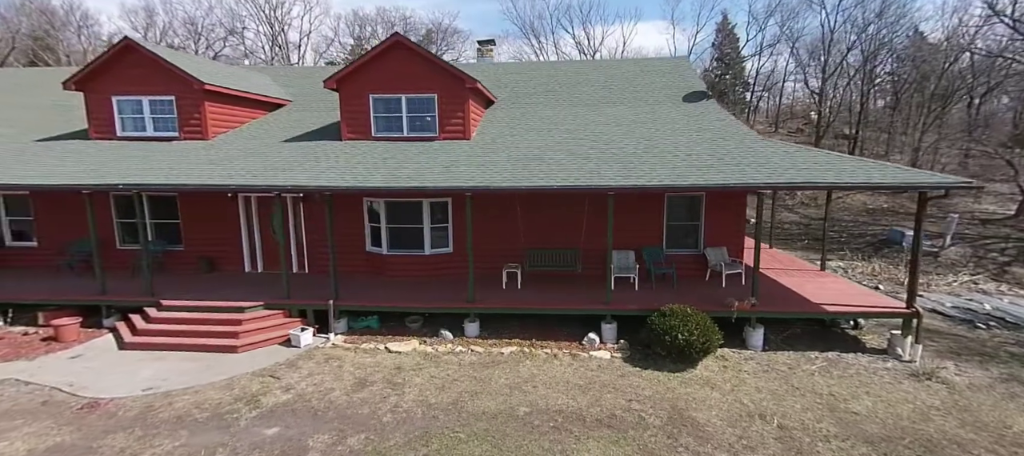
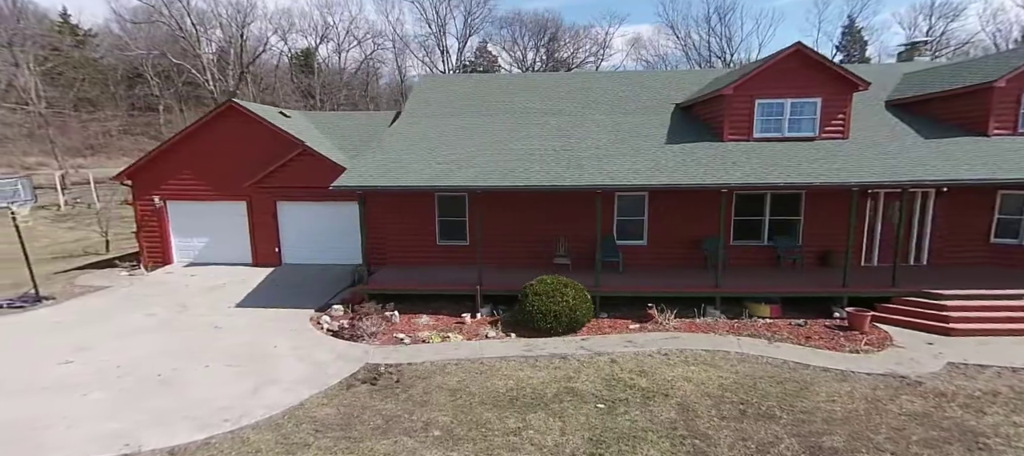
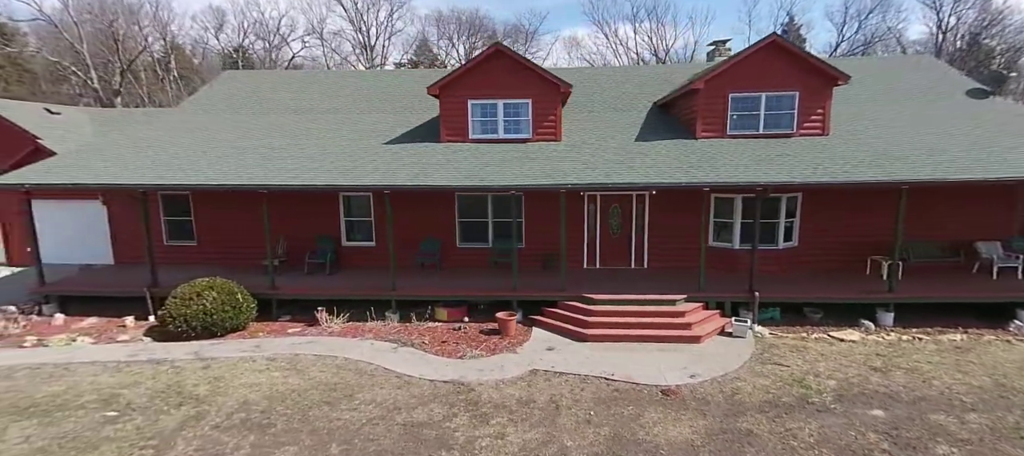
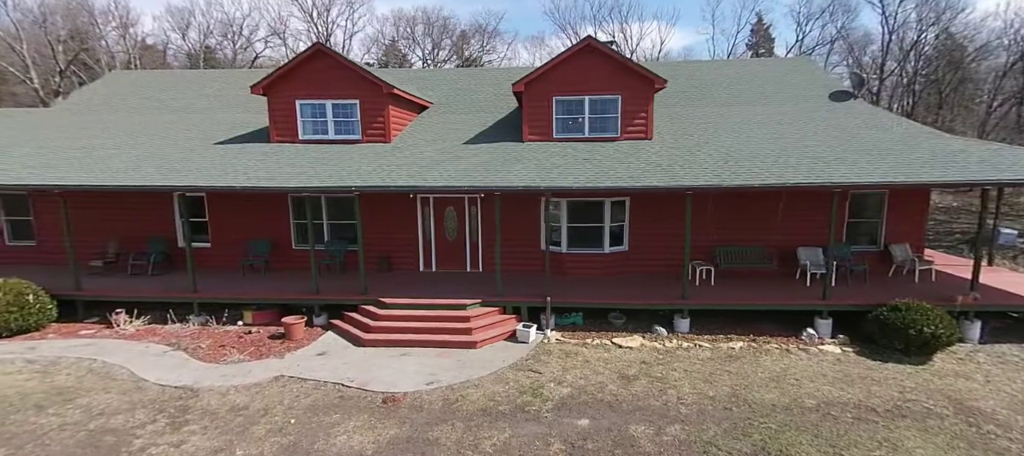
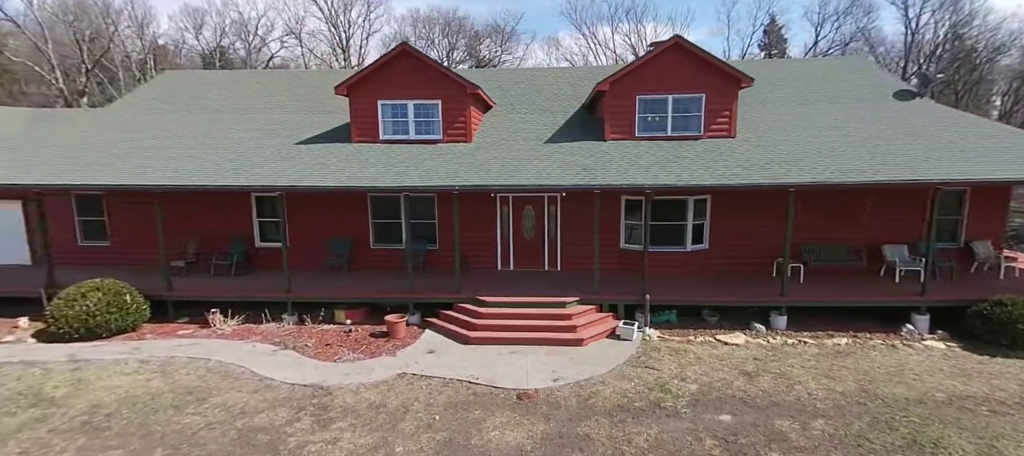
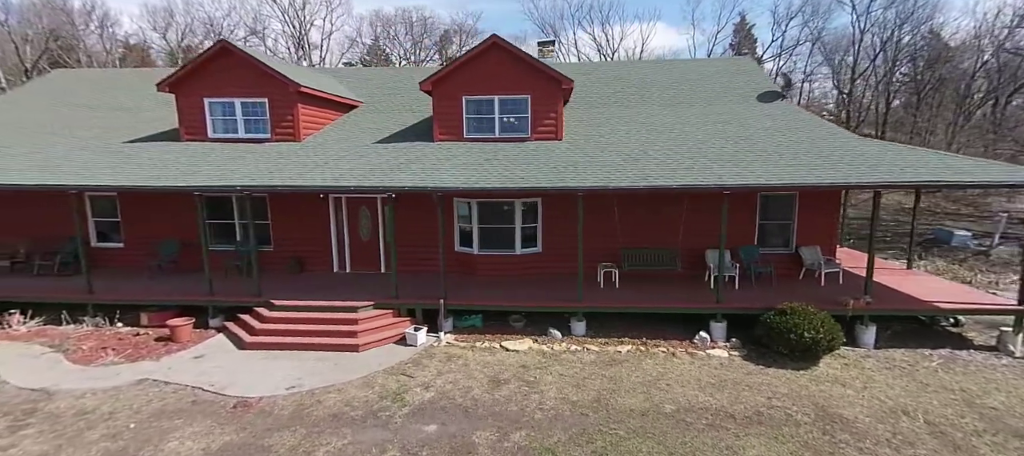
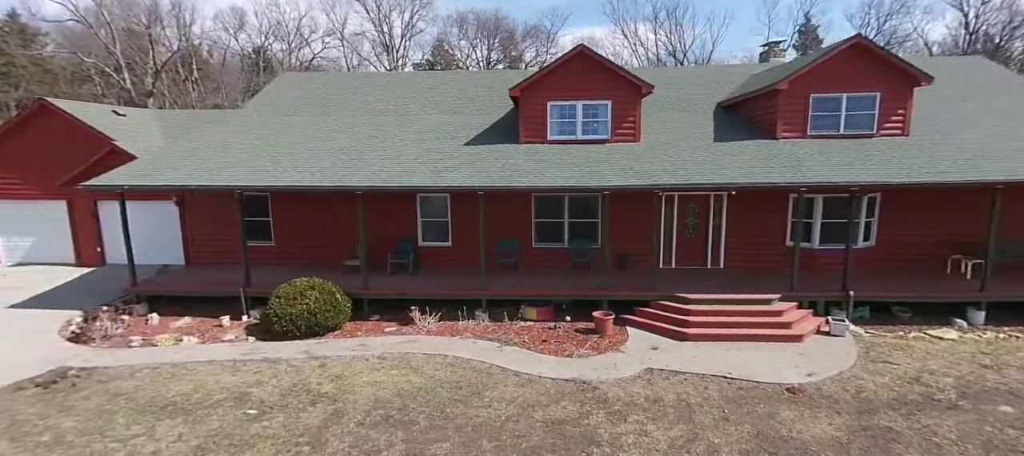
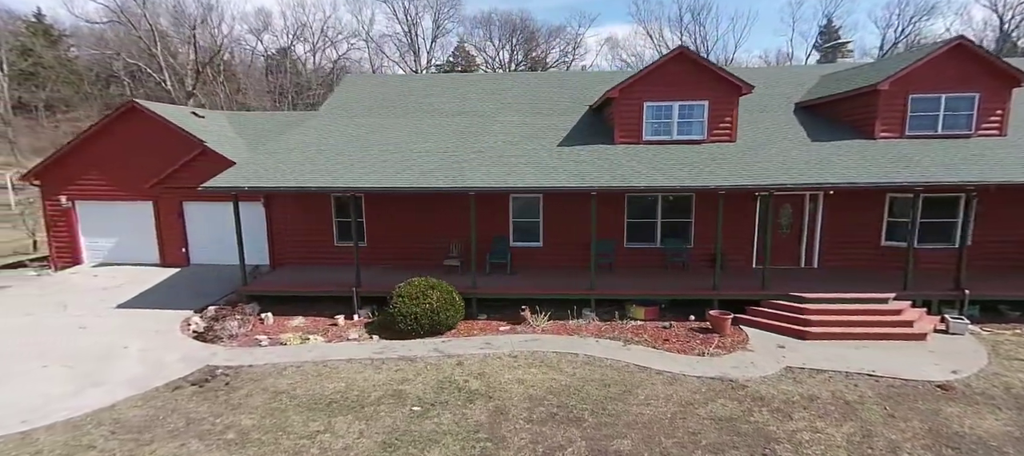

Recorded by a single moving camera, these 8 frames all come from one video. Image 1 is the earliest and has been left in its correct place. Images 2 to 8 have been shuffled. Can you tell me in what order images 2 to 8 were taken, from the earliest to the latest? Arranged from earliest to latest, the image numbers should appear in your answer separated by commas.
6, 4, 5, 3, 7, 8, 2
